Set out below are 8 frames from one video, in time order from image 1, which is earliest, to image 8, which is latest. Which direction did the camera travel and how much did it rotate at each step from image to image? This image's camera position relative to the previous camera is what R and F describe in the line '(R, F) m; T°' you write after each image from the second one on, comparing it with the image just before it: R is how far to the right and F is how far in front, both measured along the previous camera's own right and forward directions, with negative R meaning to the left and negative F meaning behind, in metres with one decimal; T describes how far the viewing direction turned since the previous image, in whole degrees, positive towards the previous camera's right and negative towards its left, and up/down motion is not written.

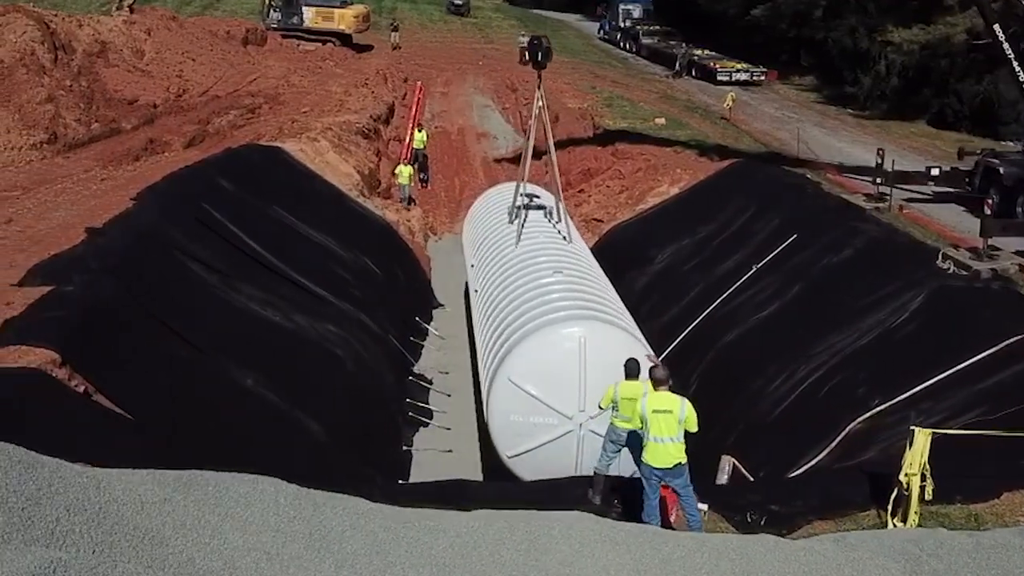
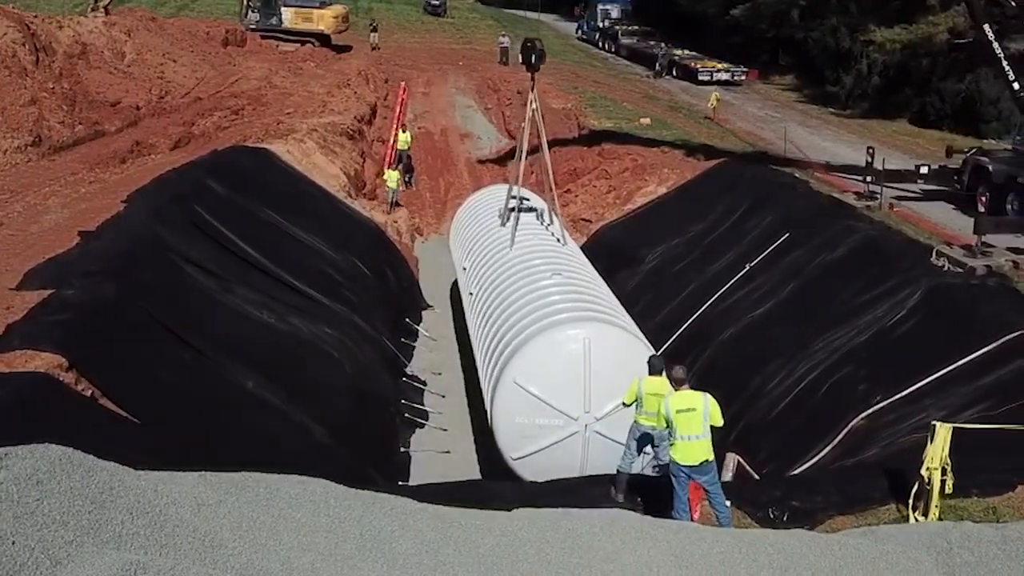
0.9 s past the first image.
(-0.3, 0.0) m; +1°
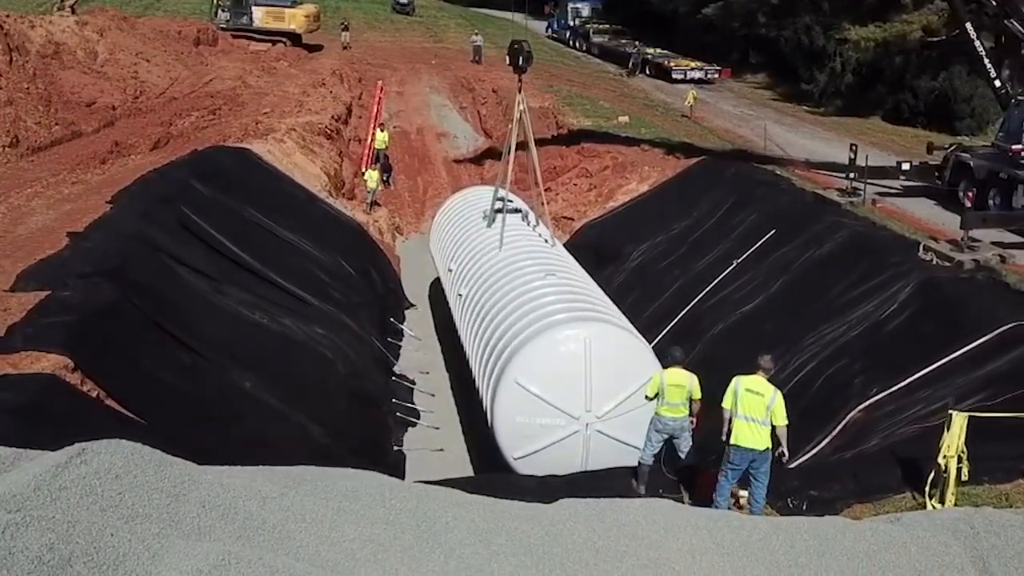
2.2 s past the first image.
(-0.4, -0.1) m; +2°
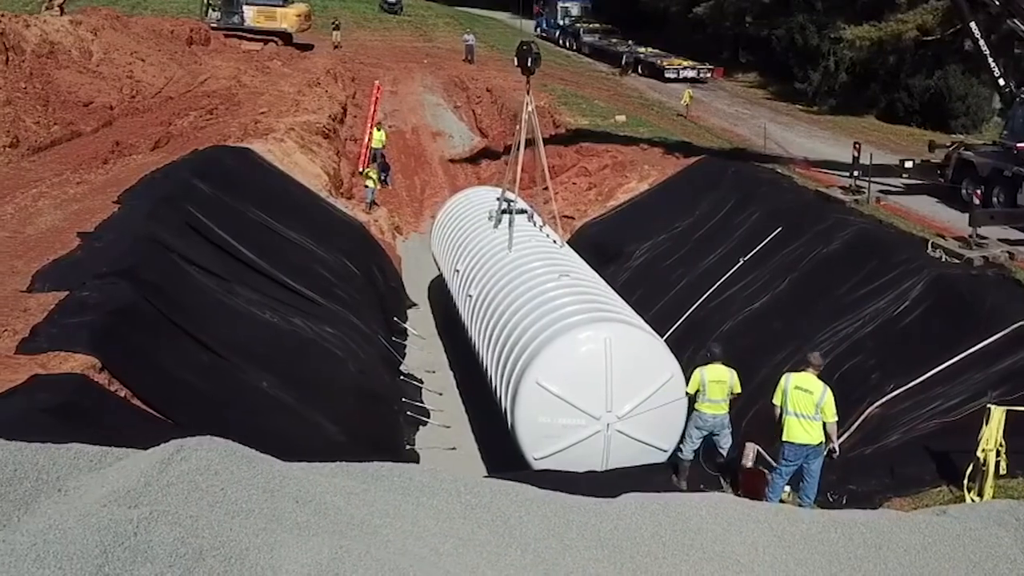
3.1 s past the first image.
(-0.4, 0.0) m; +1°
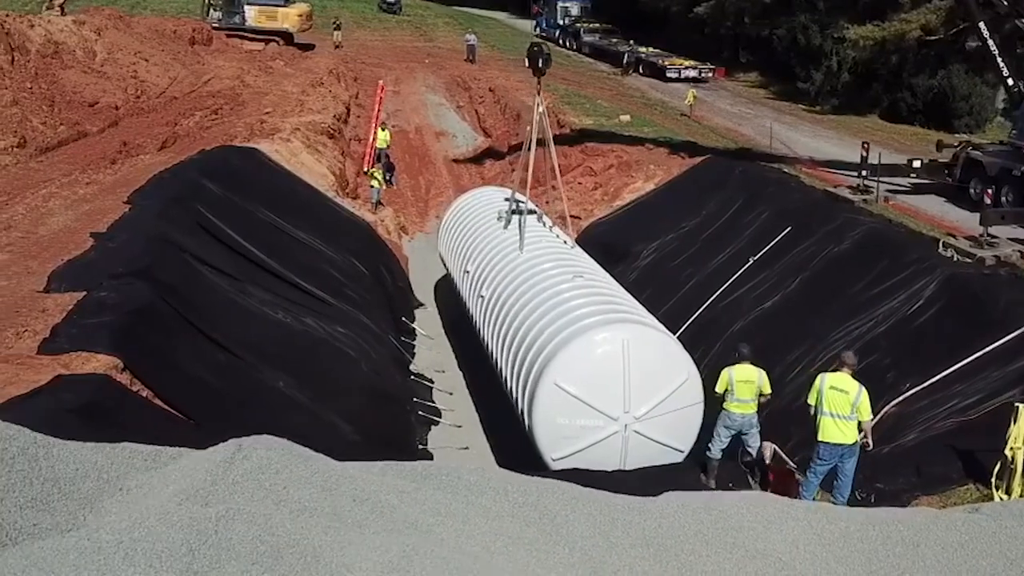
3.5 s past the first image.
(-0.2, 0.0) m; 0°
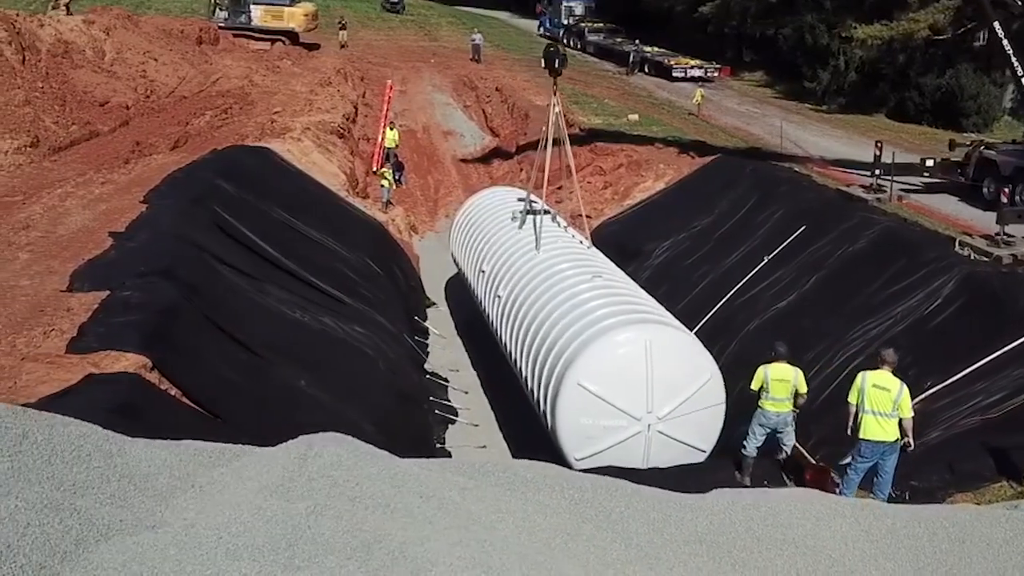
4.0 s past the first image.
(-0.2, 0.0) m; 0°
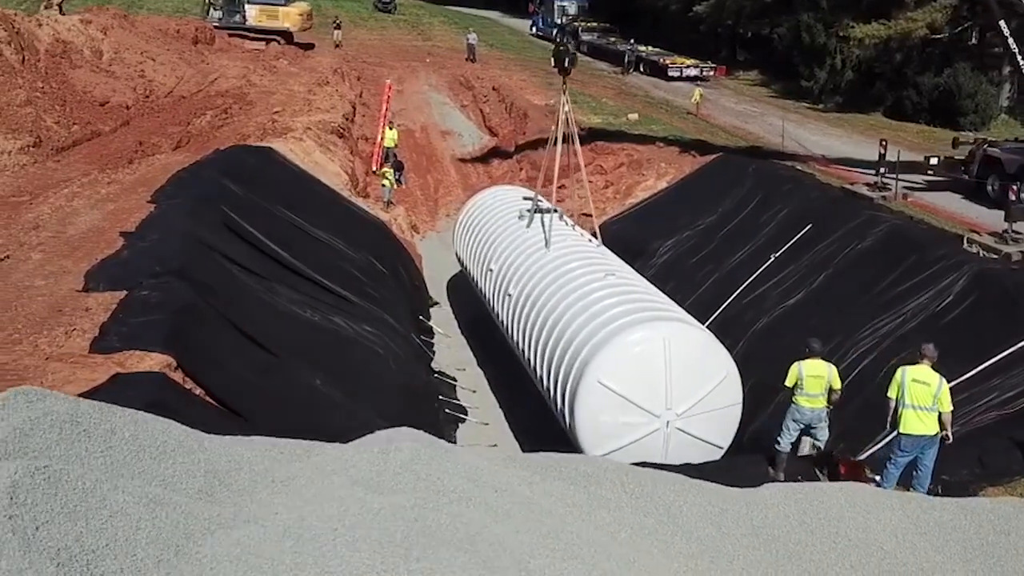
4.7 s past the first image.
(-0.3, 0.0) m; +1°
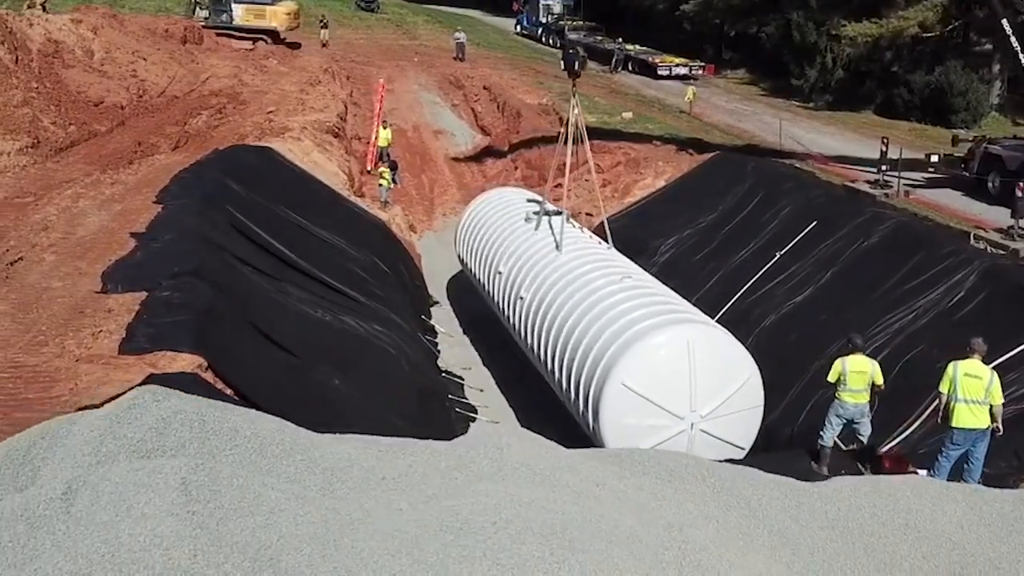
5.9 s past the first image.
(-0.4, 0.0) m; +1°
